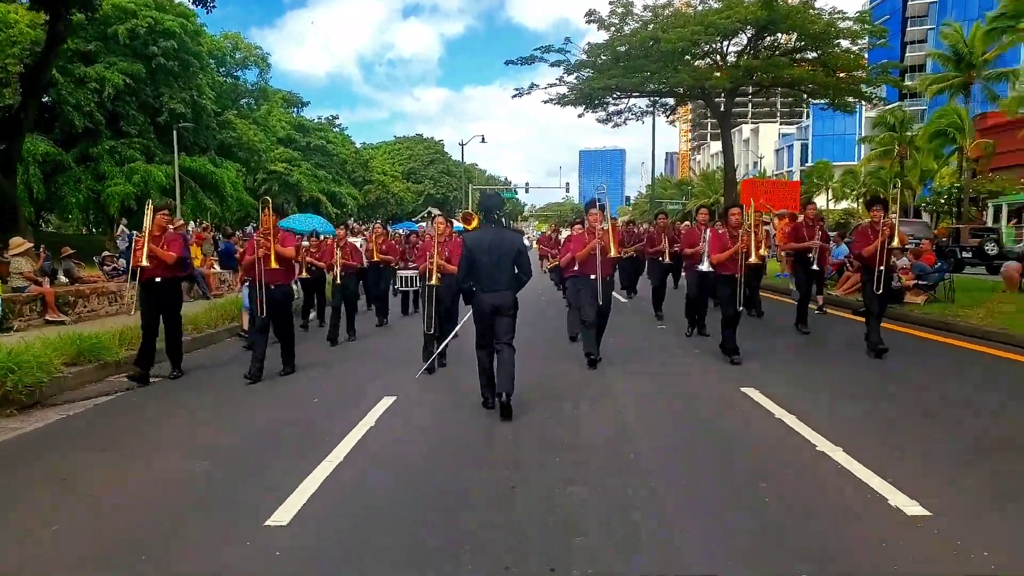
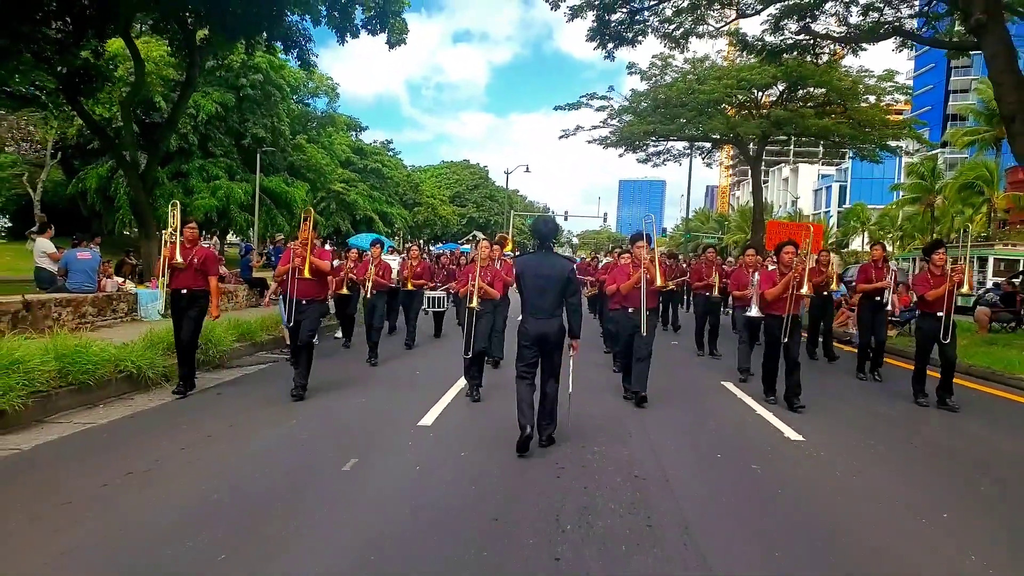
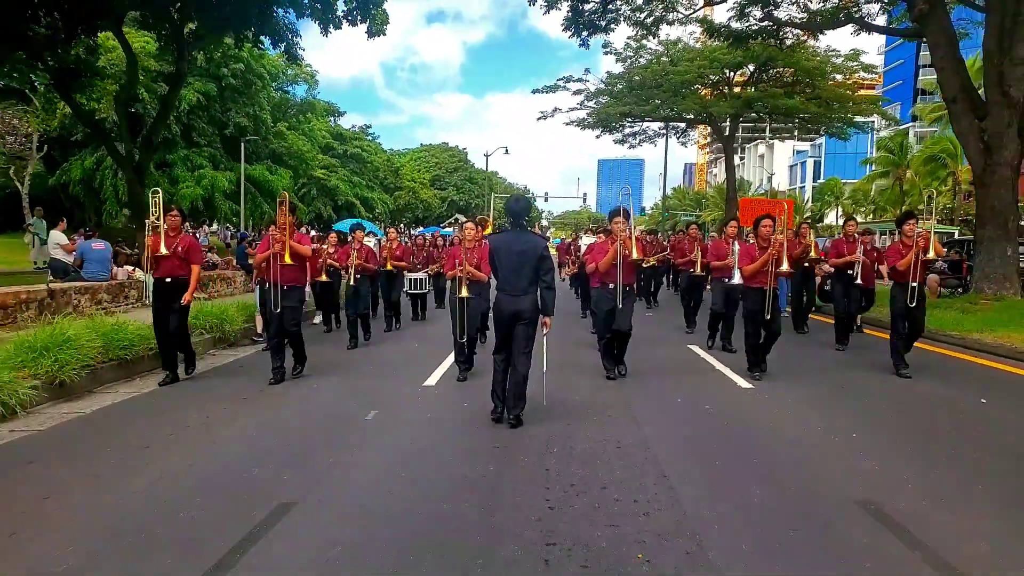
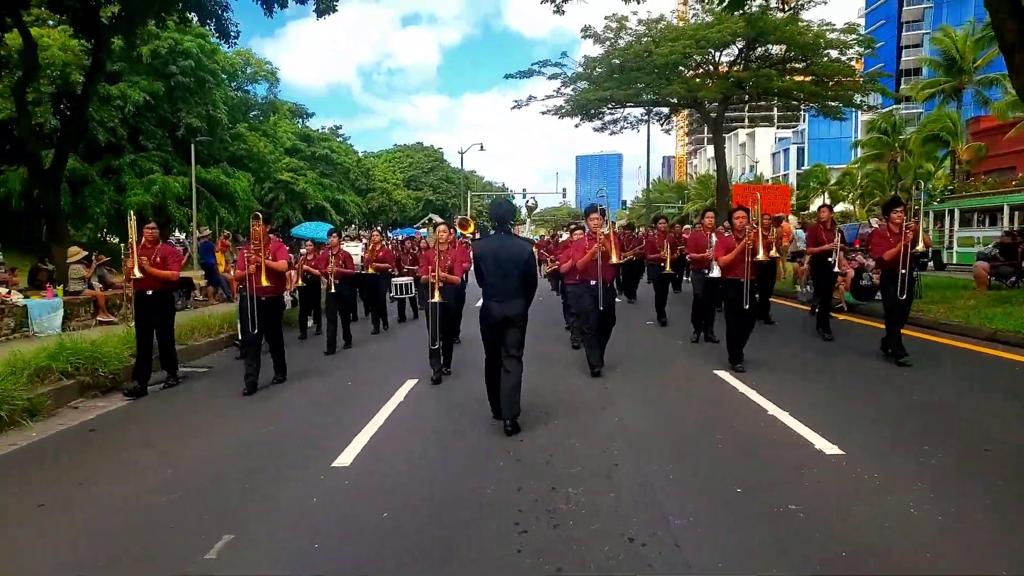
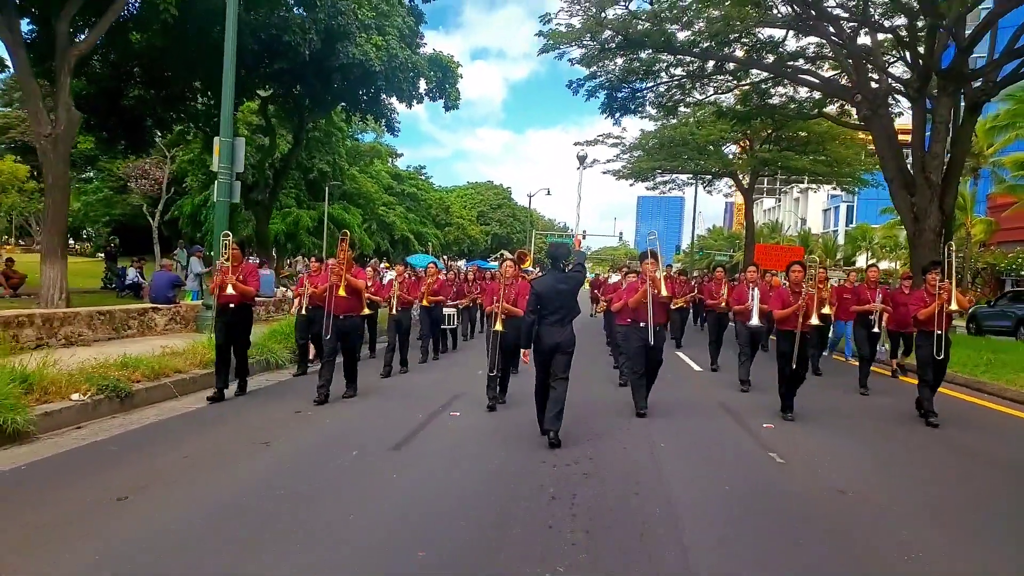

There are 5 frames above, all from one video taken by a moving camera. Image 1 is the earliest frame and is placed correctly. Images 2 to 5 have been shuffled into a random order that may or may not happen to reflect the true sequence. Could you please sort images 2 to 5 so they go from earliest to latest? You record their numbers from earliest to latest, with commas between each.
4, 2, 3, 5
